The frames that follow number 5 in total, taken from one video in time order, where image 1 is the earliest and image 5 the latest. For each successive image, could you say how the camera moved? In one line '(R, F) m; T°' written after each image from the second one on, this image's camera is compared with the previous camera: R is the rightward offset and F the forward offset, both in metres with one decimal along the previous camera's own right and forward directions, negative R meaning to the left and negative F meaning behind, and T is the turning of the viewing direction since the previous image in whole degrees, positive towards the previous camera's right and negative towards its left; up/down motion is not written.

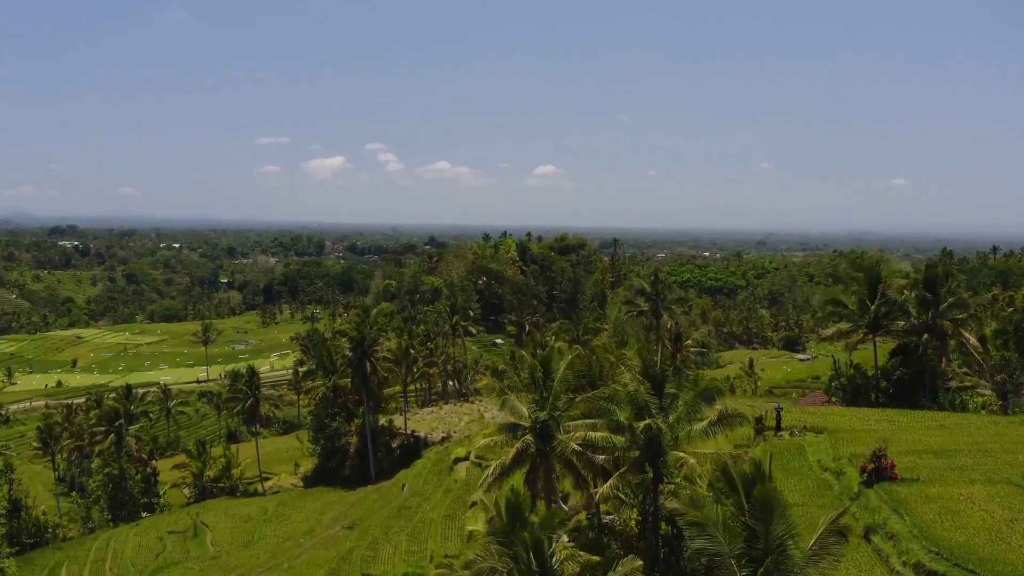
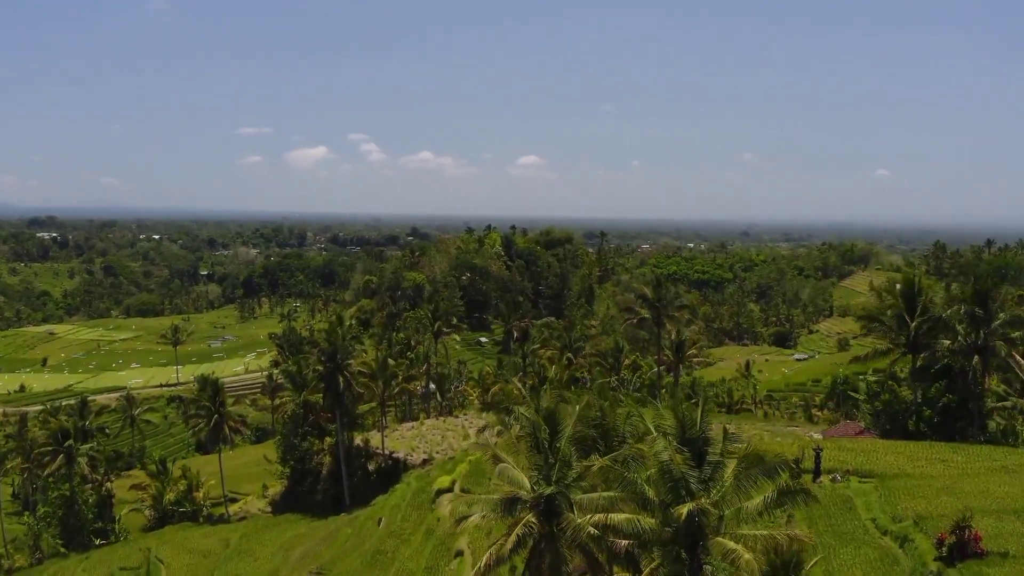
(-0.2, +3.9) m; +1°
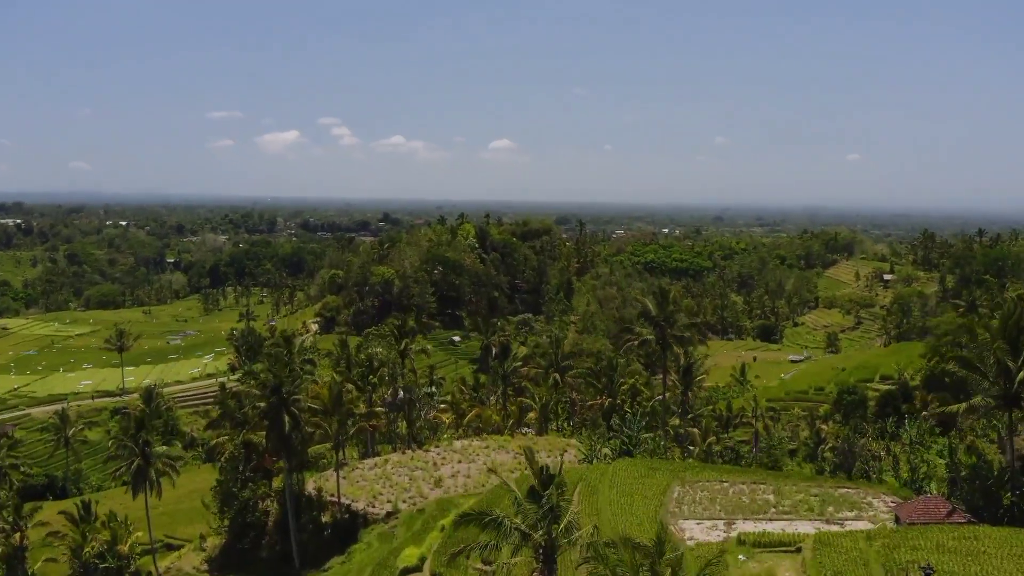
(-0.3, +6.4) m; +2°
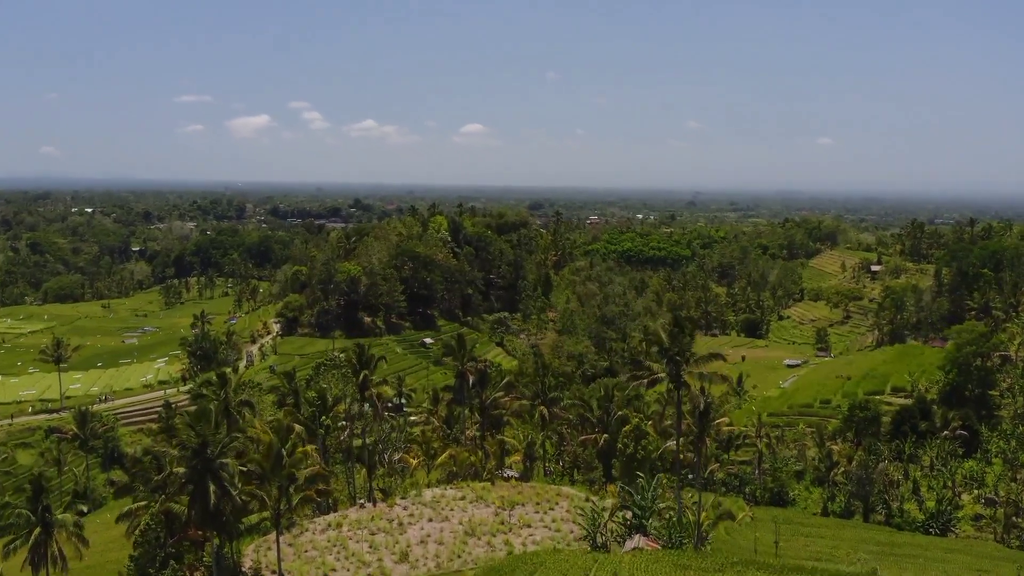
(-0.2, +6.3) m; +2°
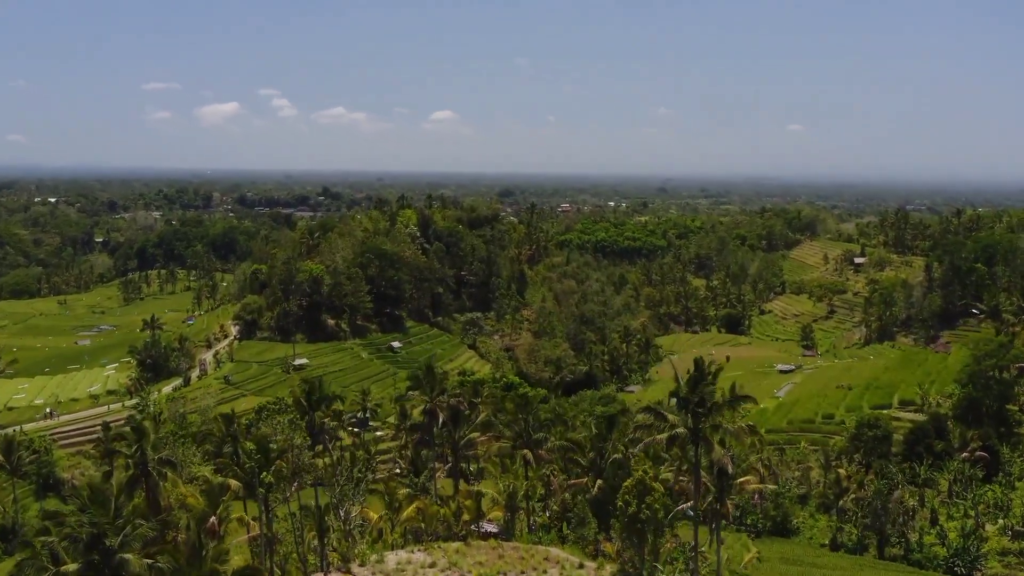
(-0.2, +5.4) m; +2°
